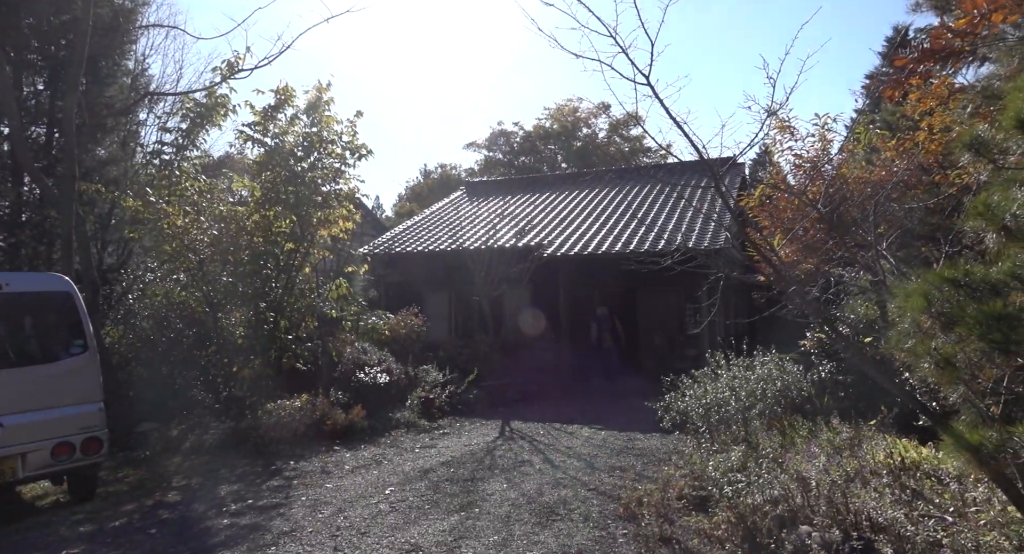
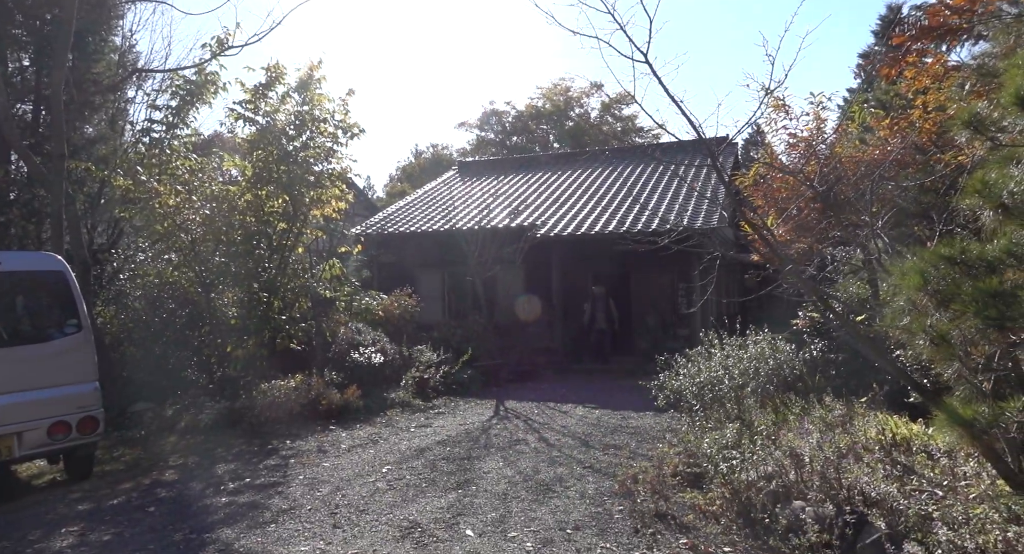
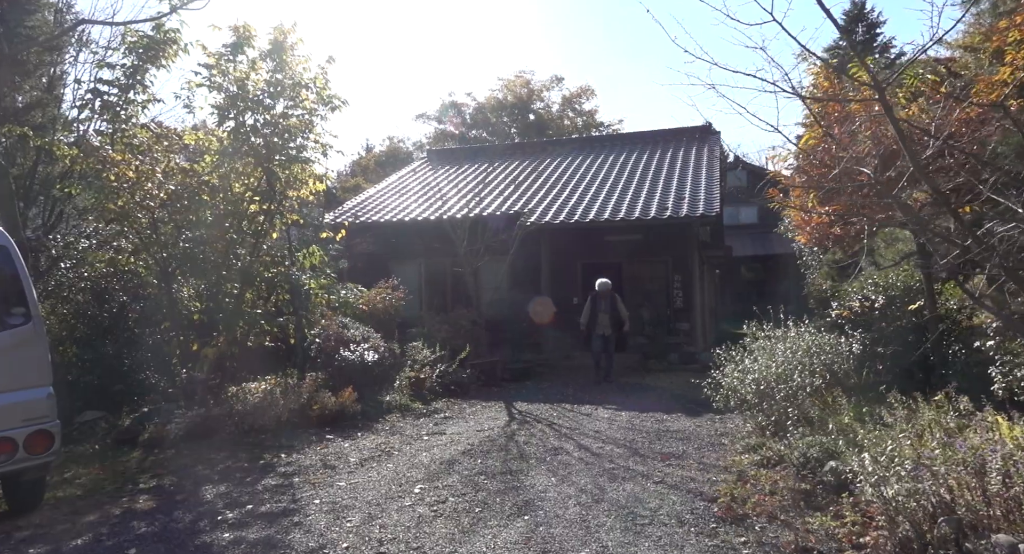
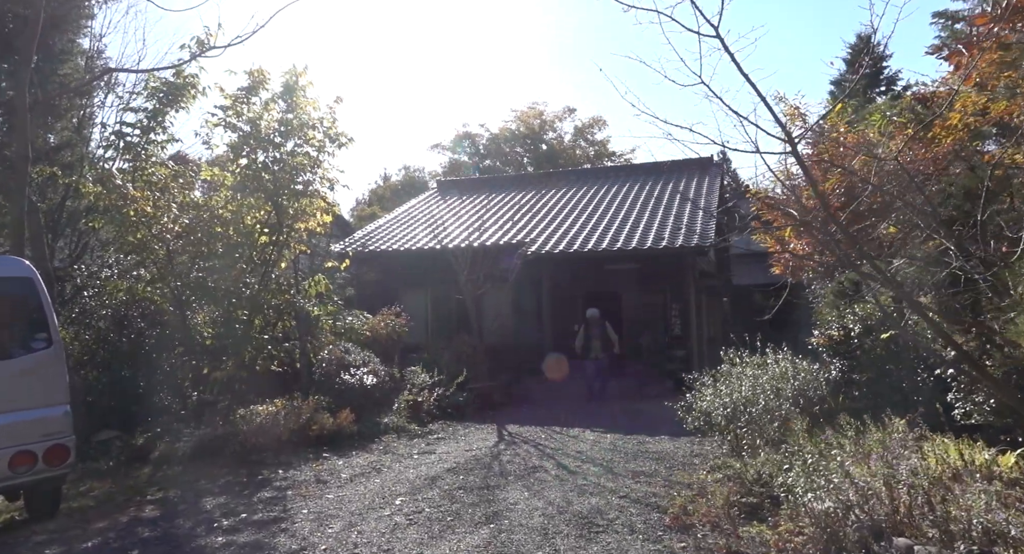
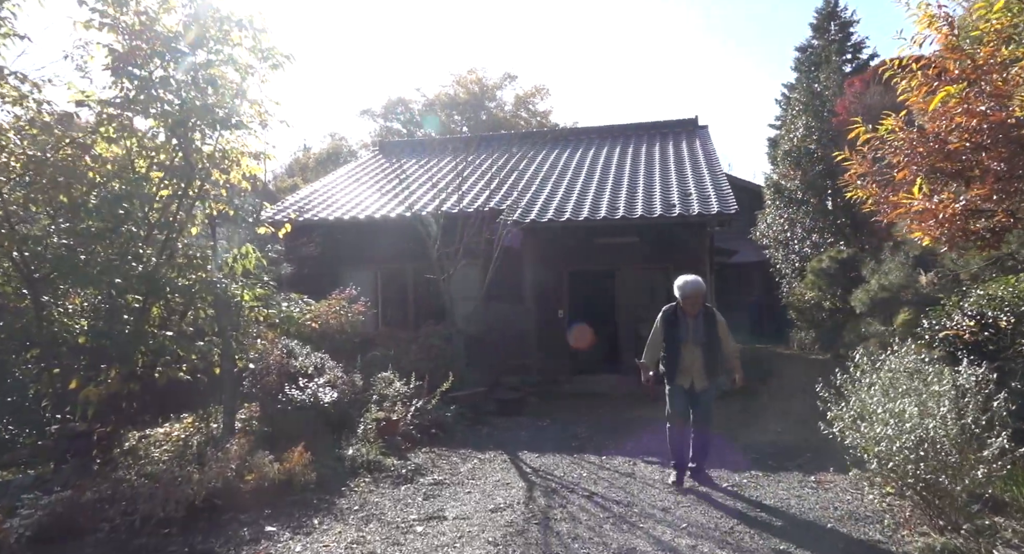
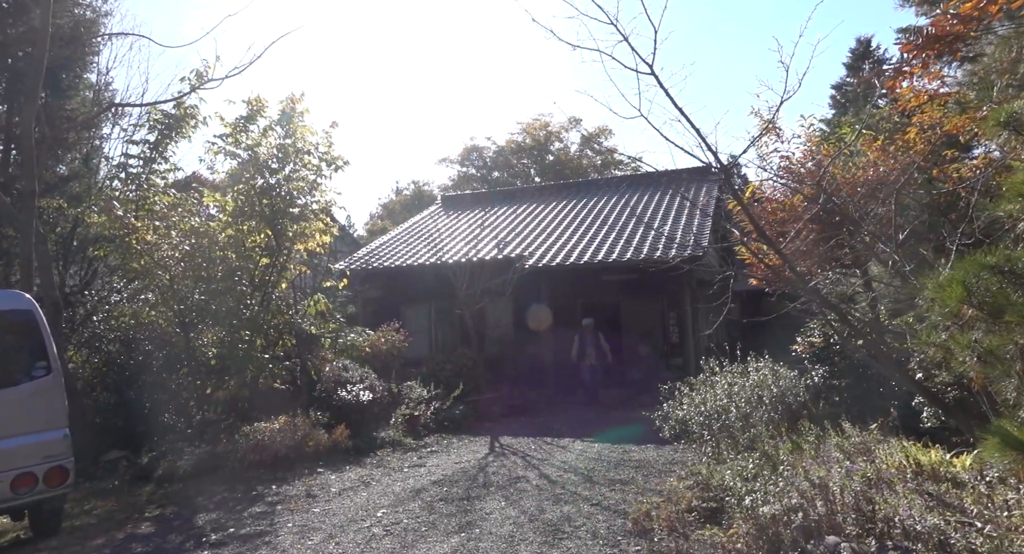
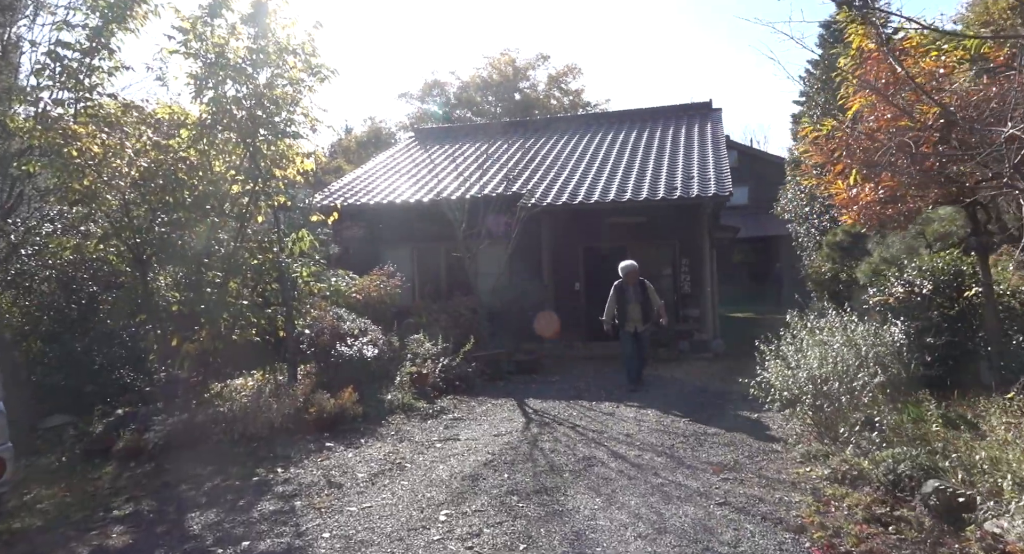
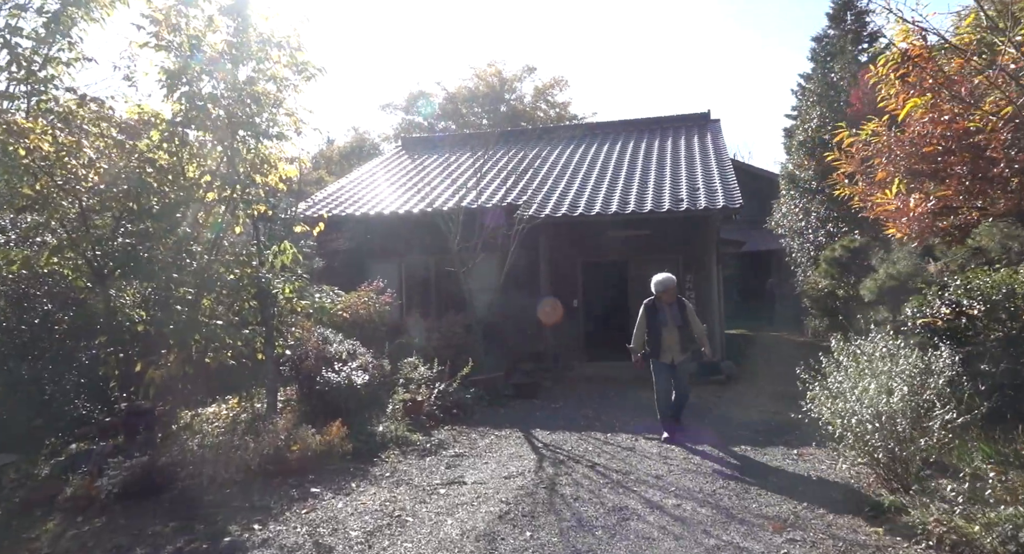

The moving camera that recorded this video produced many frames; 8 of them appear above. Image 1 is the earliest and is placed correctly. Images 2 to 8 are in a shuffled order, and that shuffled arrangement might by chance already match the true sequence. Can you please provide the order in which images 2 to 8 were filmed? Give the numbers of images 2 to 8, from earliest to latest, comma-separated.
2, 6, 4, 3, 7, 8, 5
